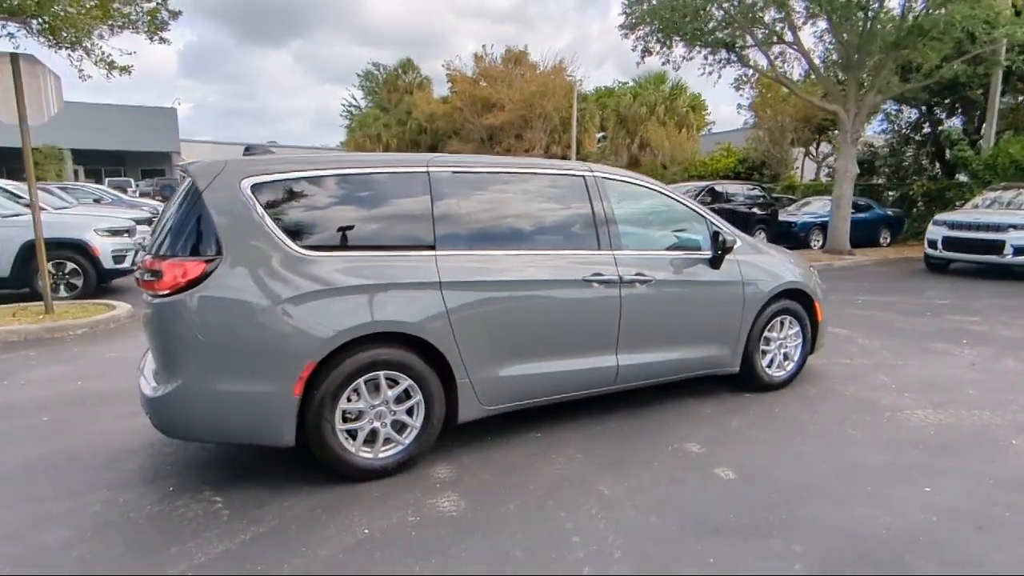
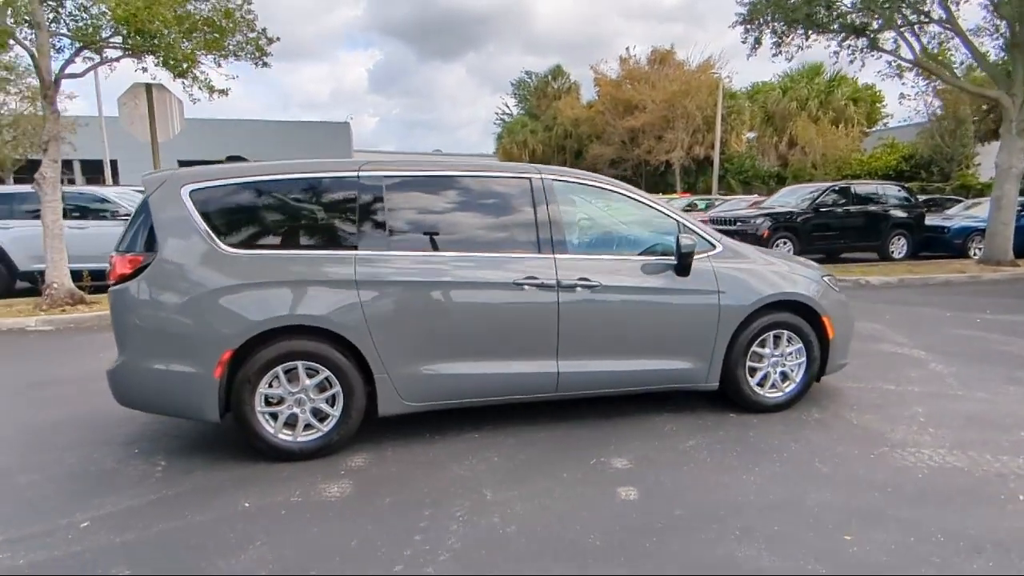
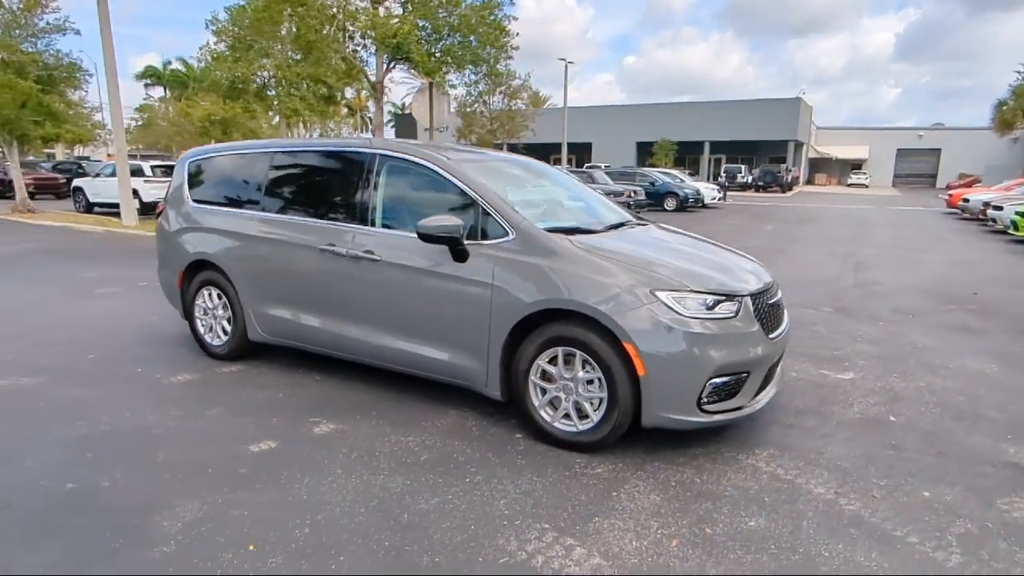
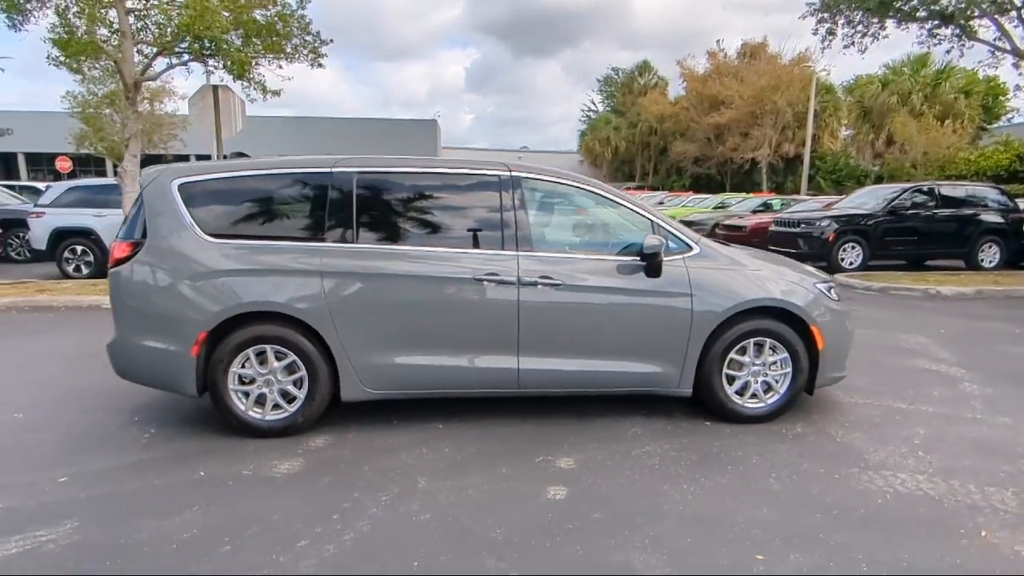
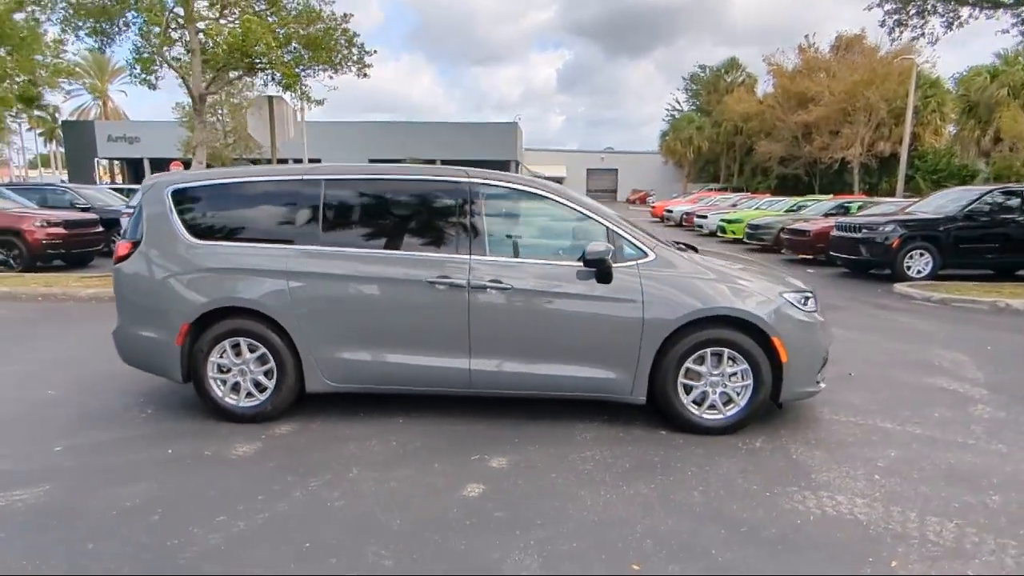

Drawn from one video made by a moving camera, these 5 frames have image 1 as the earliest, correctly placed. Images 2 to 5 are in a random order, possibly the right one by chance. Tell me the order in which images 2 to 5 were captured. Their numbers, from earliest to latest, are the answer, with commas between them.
2, 4, 5, 3
